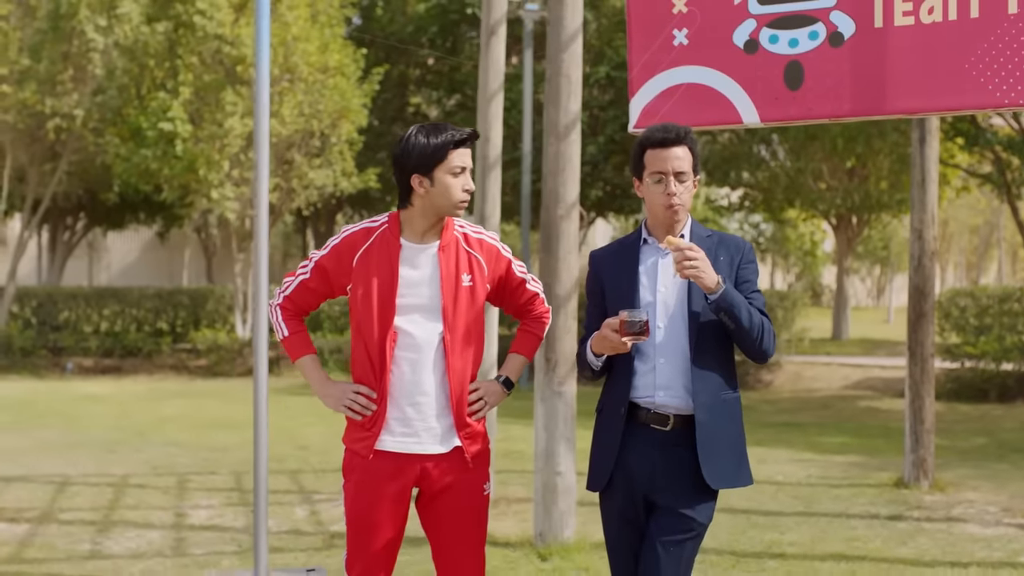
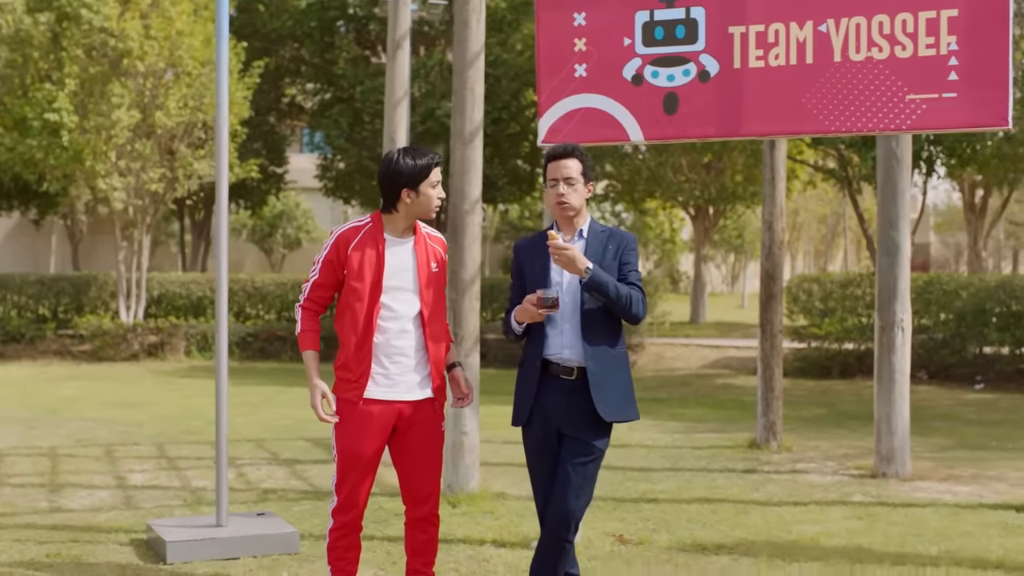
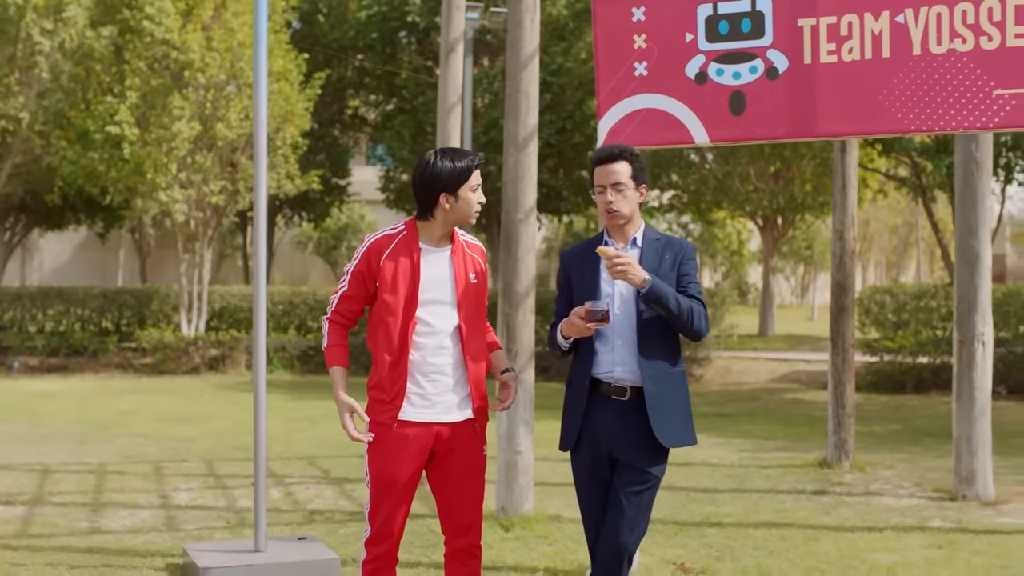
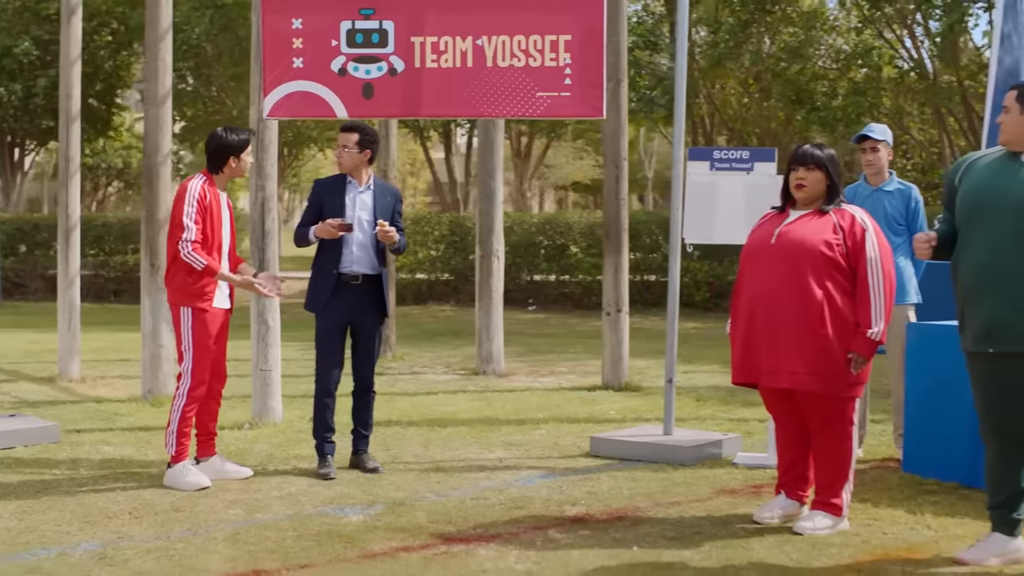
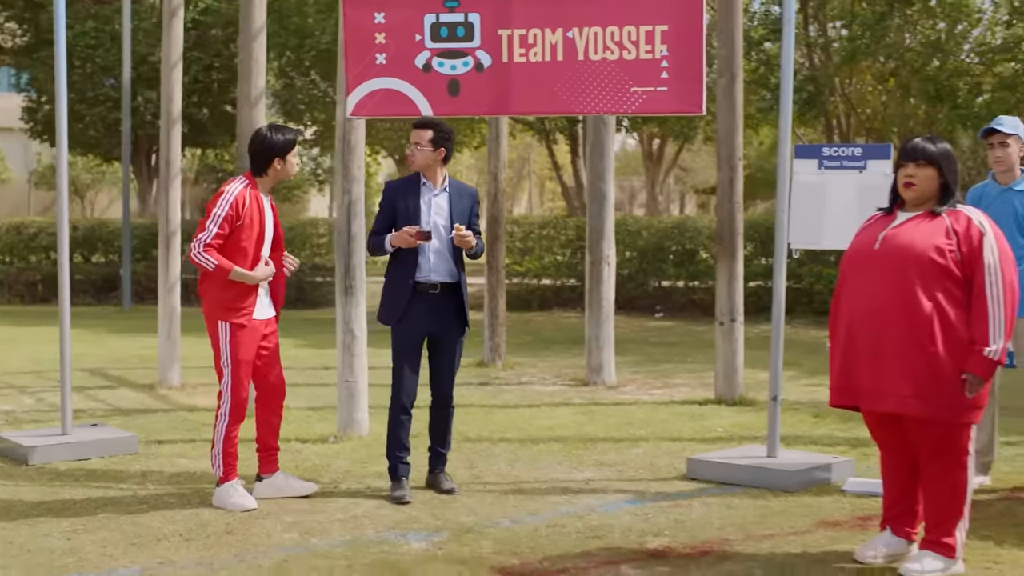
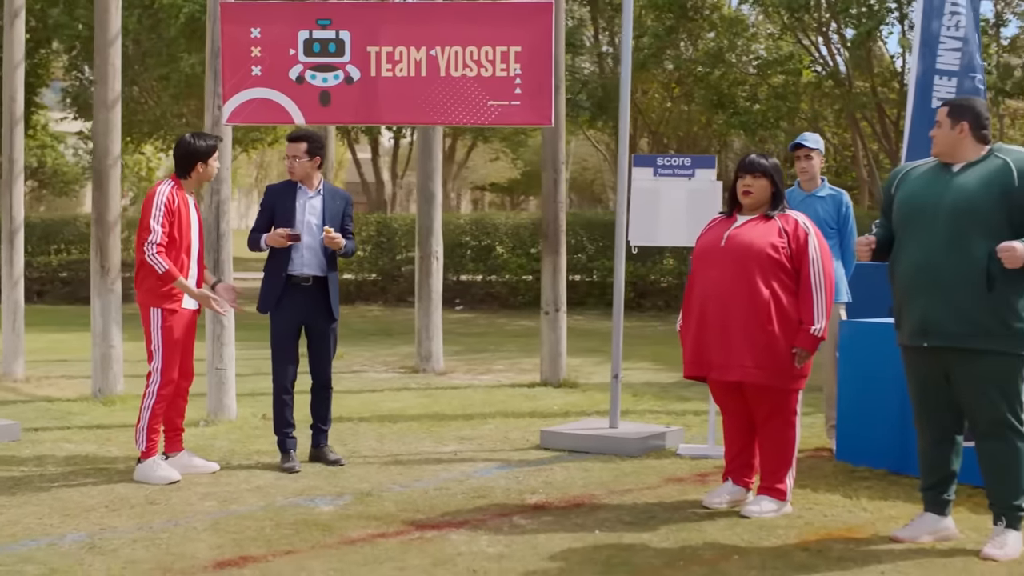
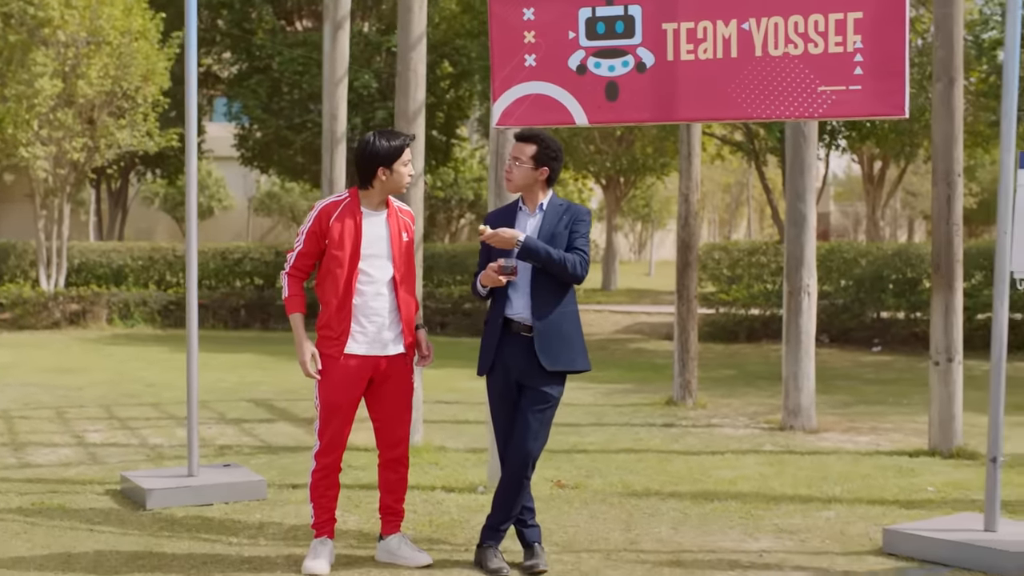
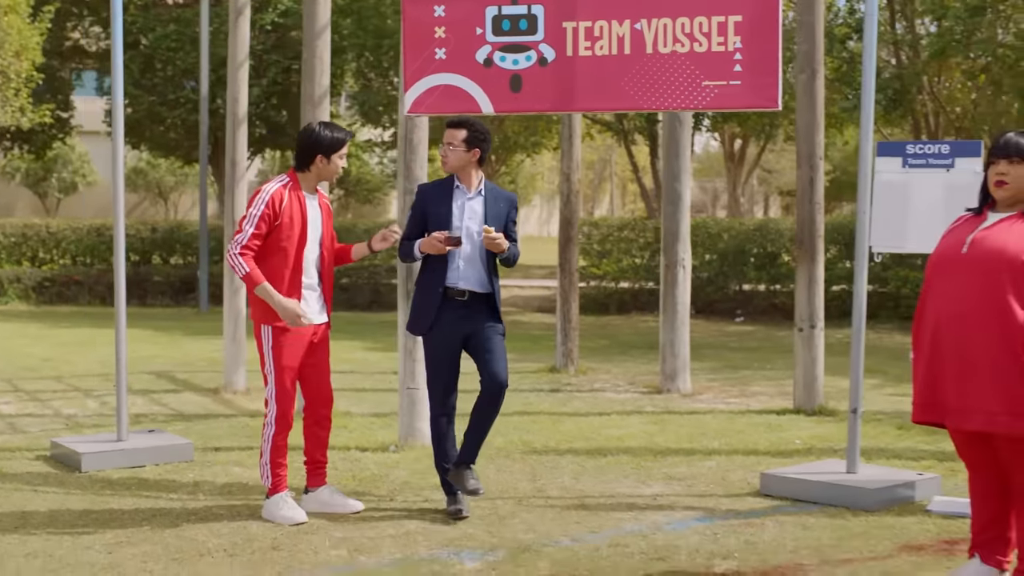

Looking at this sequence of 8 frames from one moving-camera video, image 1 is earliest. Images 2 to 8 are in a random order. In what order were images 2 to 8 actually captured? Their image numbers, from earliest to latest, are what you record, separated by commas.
3, 2, 7, 8, 5, 4, 6
